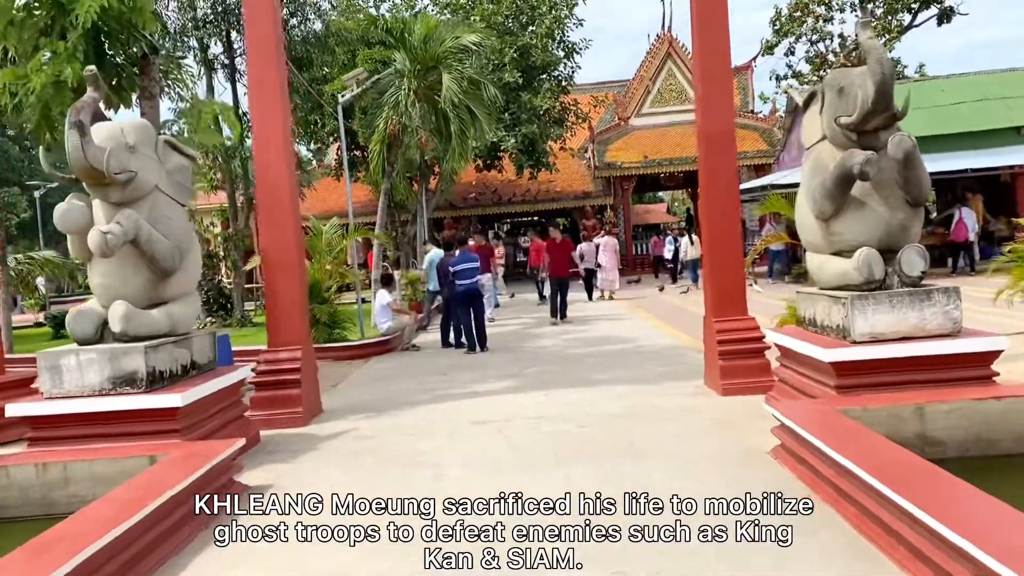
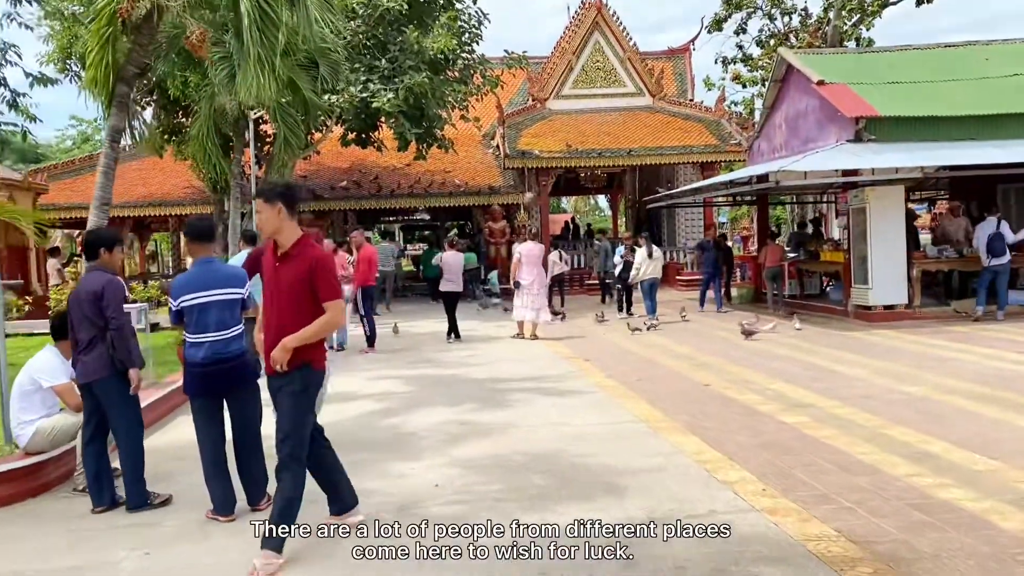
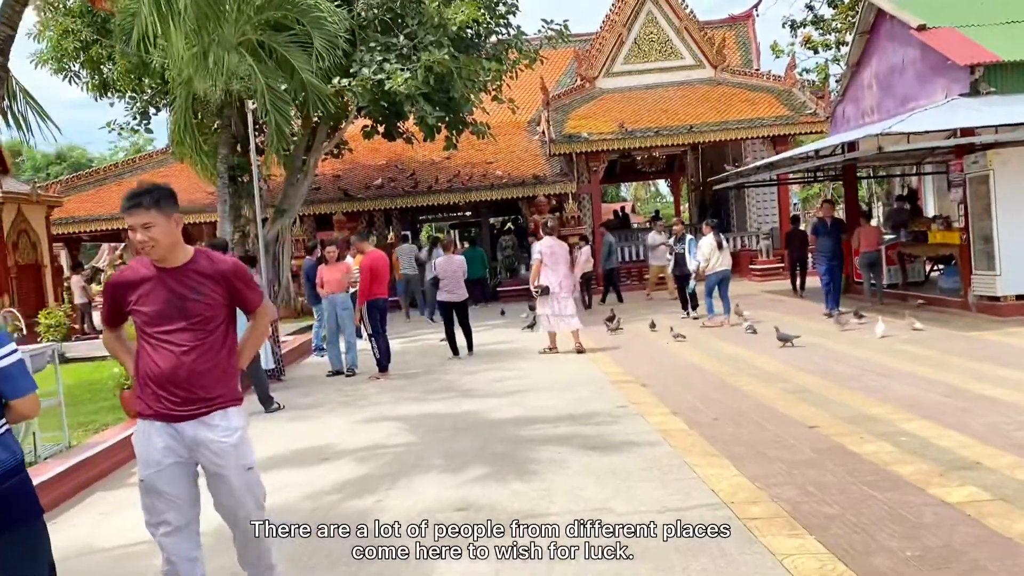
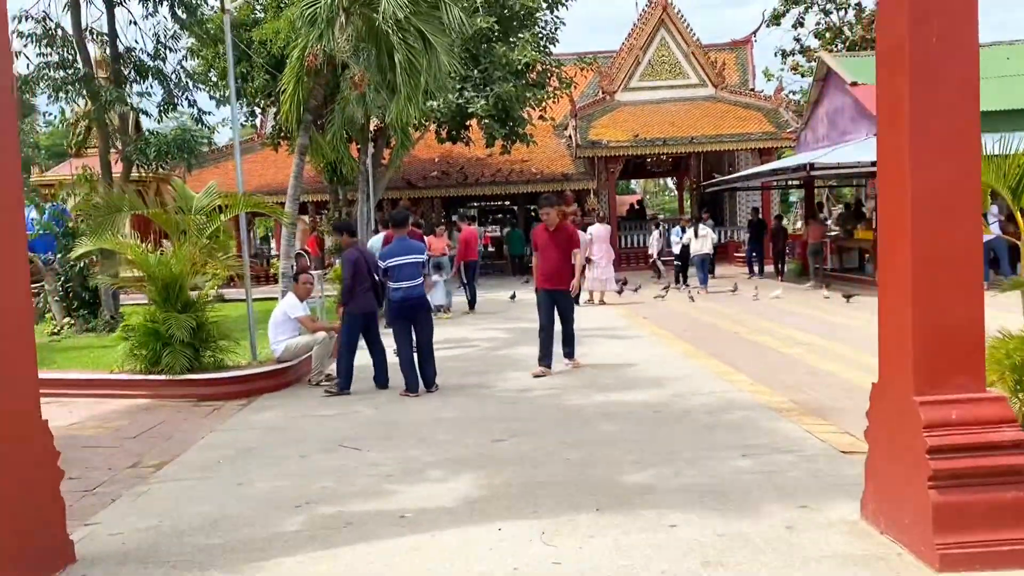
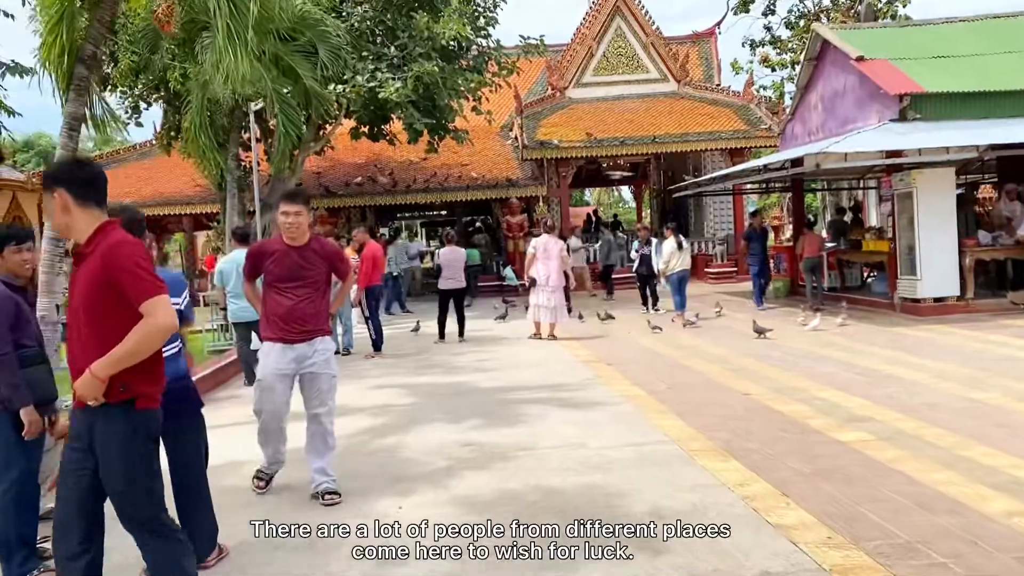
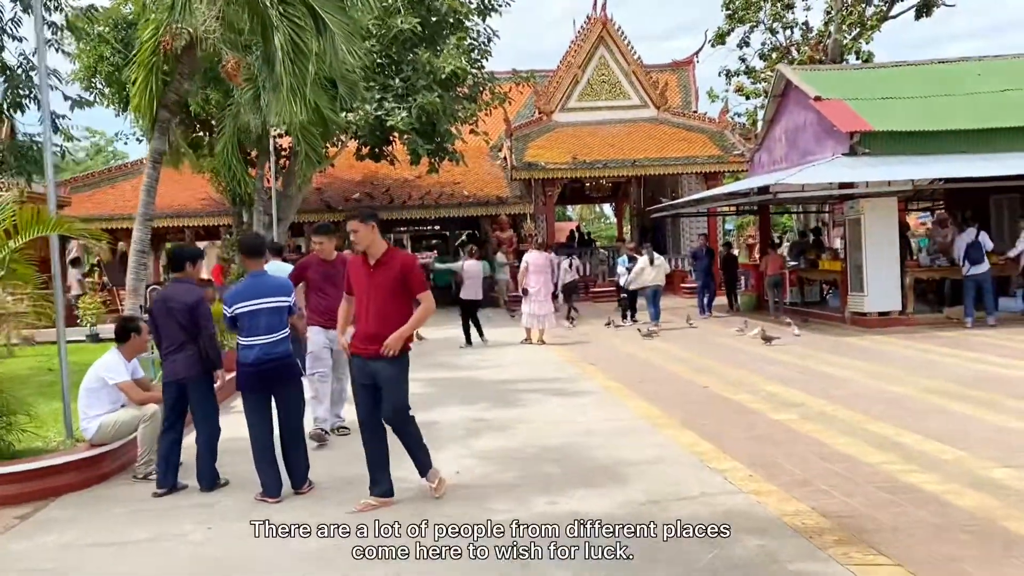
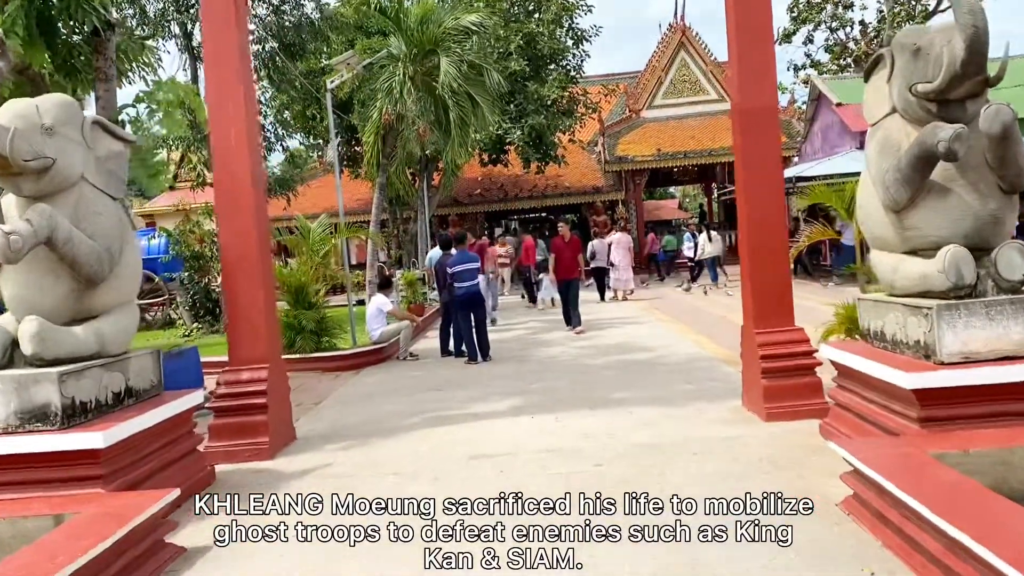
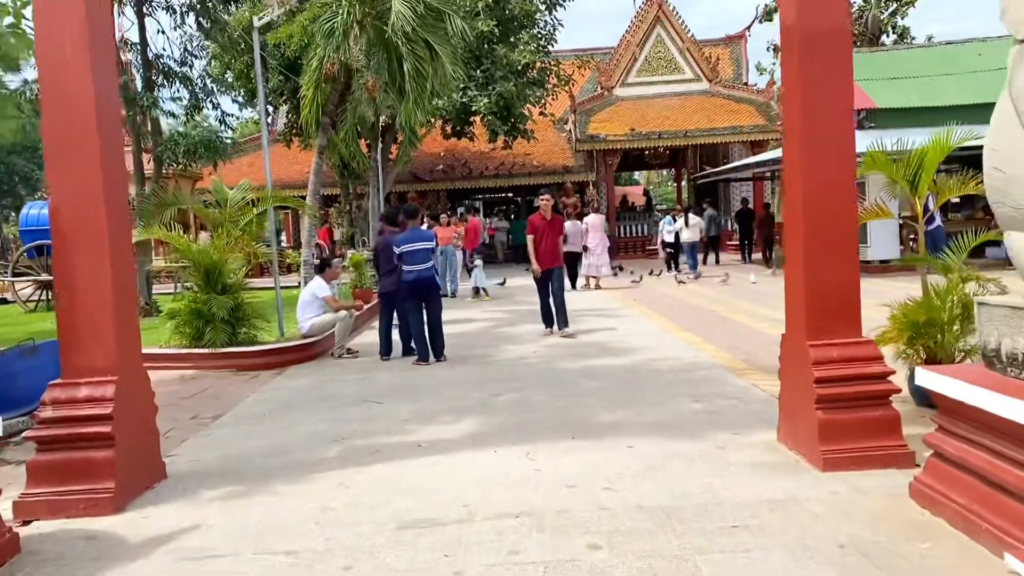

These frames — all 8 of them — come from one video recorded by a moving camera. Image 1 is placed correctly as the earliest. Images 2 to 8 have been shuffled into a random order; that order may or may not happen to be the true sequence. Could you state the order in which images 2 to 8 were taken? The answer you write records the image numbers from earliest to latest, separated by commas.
7, 8, 4, 6, 2, 5, 3
